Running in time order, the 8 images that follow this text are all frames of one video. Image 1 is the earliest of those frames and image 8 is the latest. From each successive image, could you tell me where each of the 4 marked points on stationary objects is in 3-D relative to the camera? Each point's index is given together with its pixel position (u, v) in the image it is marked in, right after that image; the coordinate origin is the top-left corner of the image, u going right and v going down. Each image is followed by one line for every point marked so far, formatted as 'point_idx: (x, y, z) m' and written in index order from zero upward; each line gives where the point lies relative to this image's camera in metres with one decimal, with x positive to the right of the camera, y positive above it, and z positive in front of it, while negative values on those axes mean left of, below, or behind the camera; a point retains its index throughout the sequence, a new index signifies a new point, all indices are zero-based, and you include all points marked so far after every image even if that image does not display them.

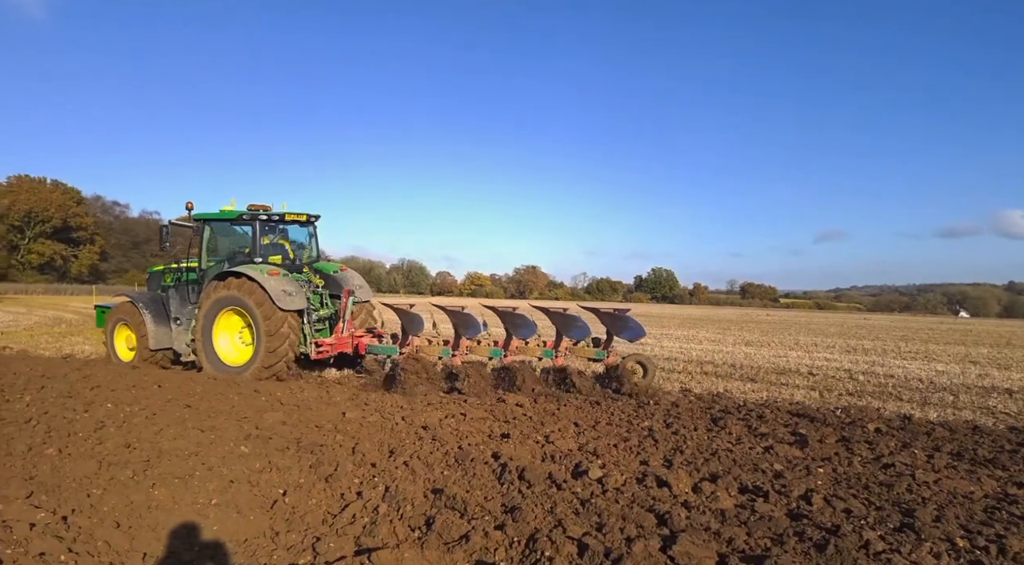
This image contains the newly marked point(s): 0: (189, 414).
0: (-3.1, -1.3, +6.6) m
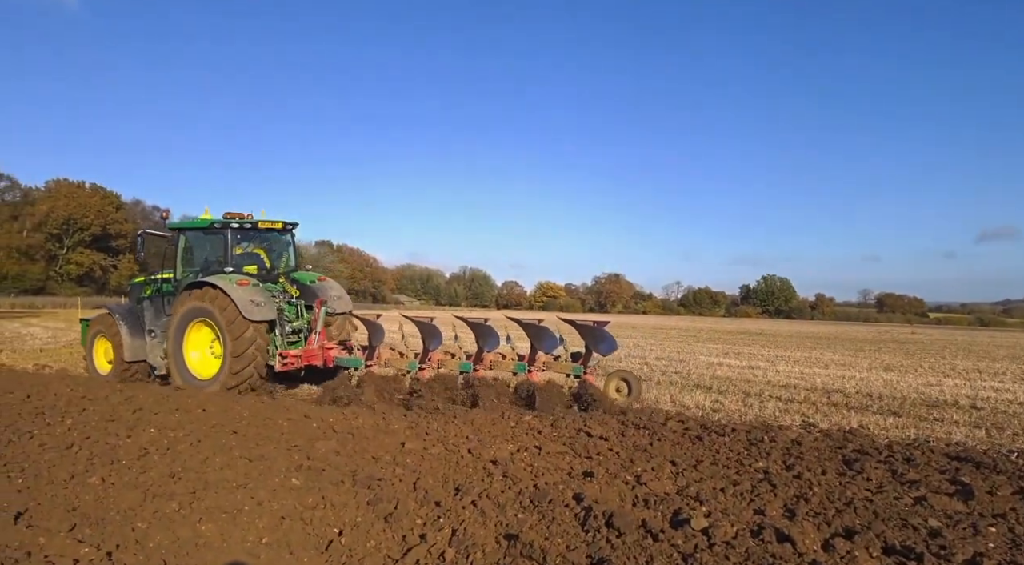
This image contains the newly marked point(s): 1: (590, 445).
0: (-2.4, -1.4, +6.0) m
1: (+0.7, -1.5, +6.0) m
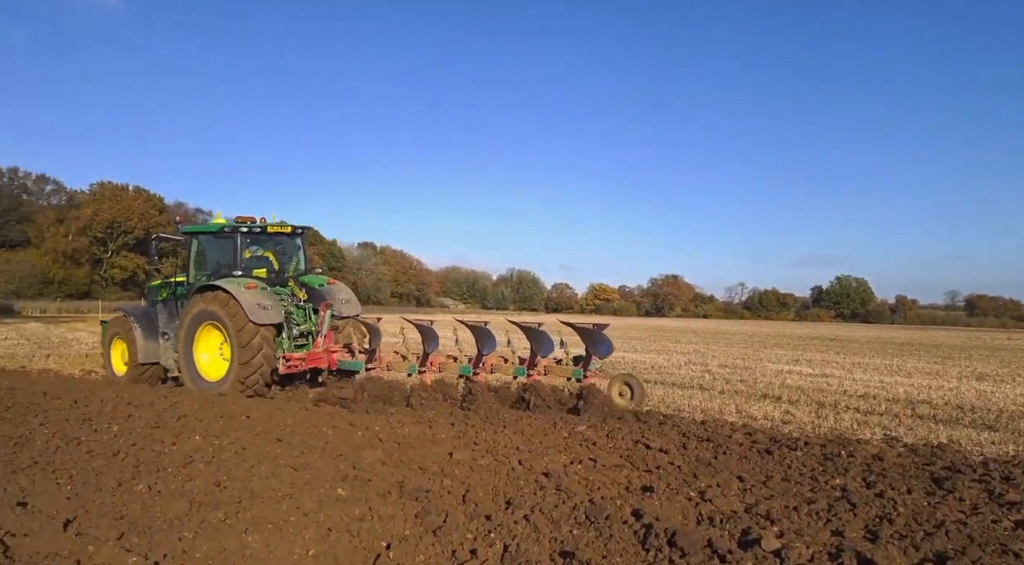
0: (-1.9, -1.4, +5.8) m
1: (+1.2, -1.5, +5.7) m
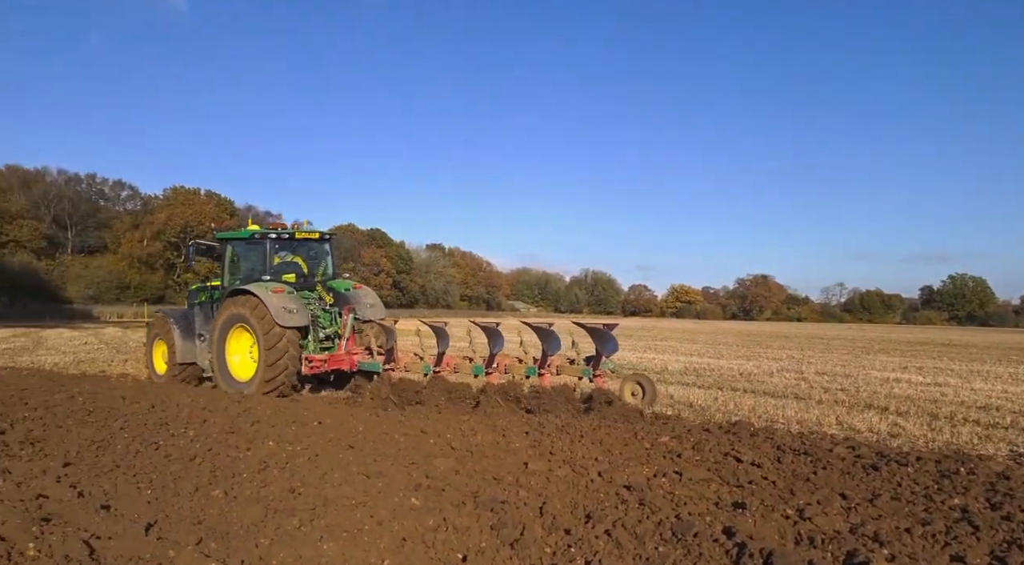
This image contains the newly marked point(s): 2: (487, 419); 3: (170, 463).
0: (-1.3, -1.5, +5.7) m
1: (+1.8, -1.5, +5.3) m
2: (-0.2, -1.3, +6.5) m
3: (-2.7, -1.5, +5.5) m
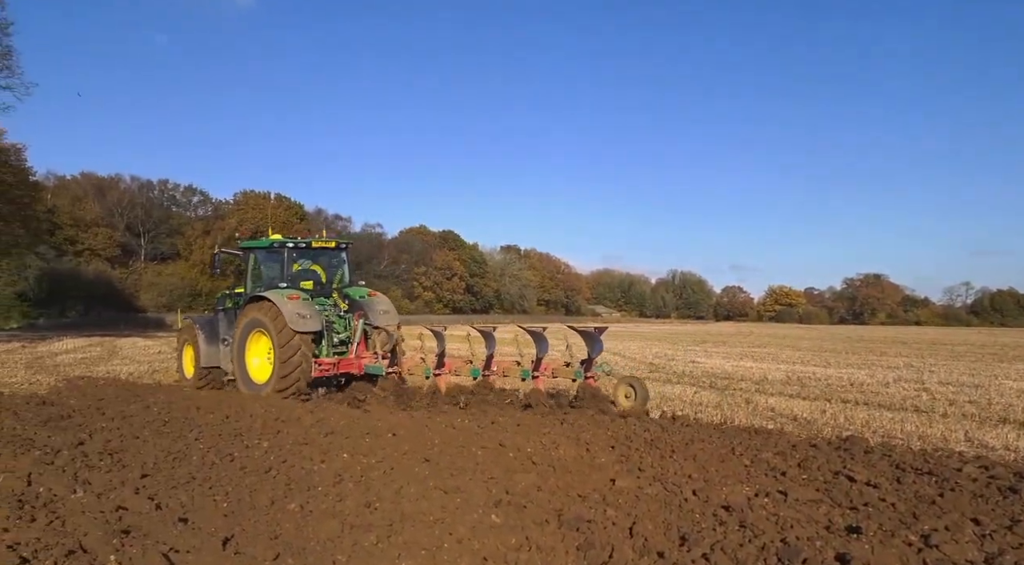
0: (-0.7, -1.5, +5.4) m
1: (+2.4, -1.5, +4.8) m
2: (+0.5, -1.4, +6.2) m
3: (-2.1, -1.5, +5.3) m
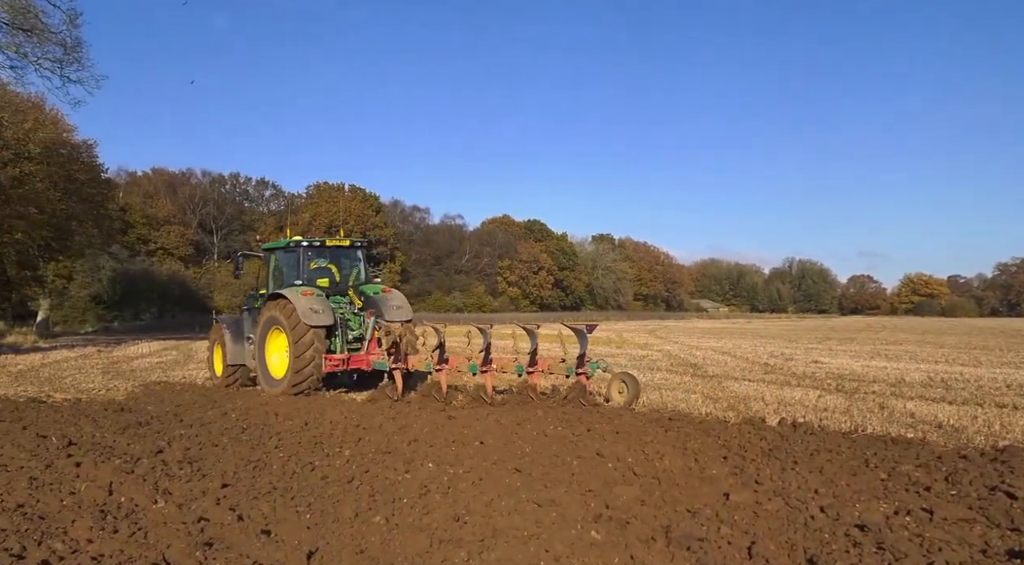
0: (+0.1, -1.5, +5.0) m
1: (+3.1, -1.4, +4.2) m
2: (+1.3, -1.3, +5.7) m
3: (-1.4, -1.5, +5.0) m
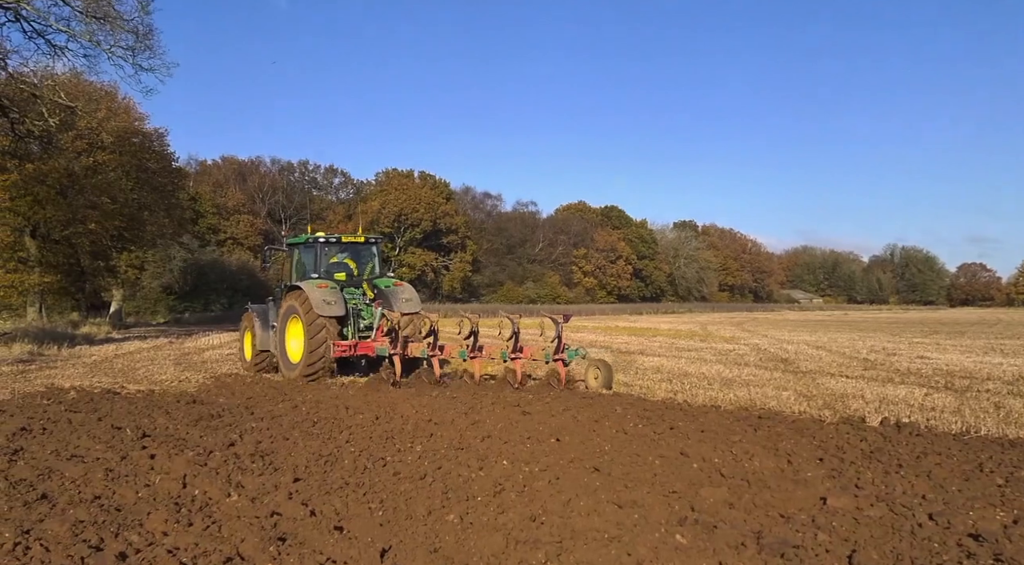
0: (+0.6, -1.4, +4.8) m
1: (+3.5, -1.3, +3.8) m
2: (+1.9, -1.2, +5.4) m
3: (-0.8, -1.4, +4.9) m
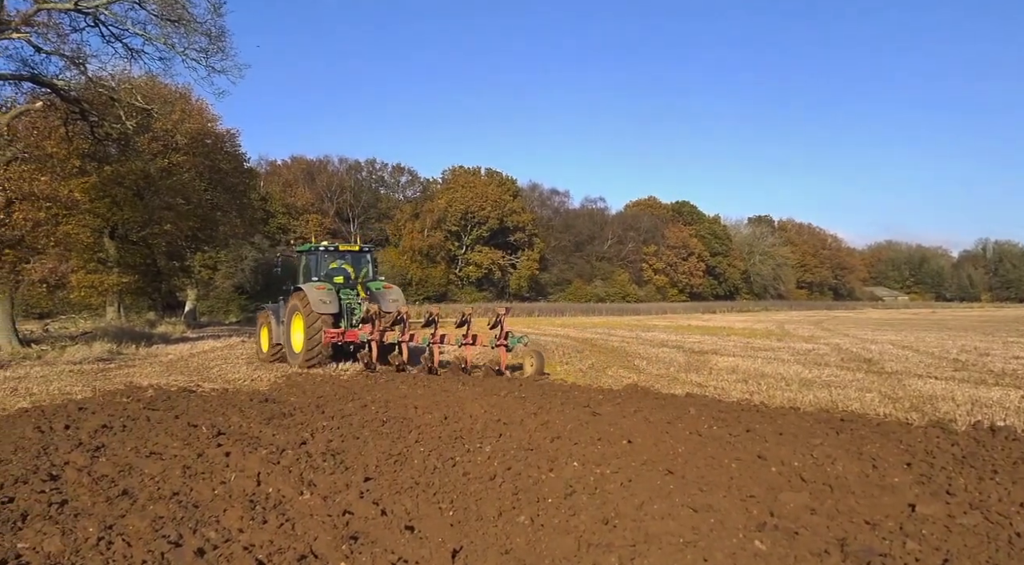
0: (+1.1, -1.4, +4.7) m
1: (+4.0, -1.3, +3.5) m
2: (+2.4, -1.2, +5.2) m
3: (-0.3, -1.4, +4.8) m
